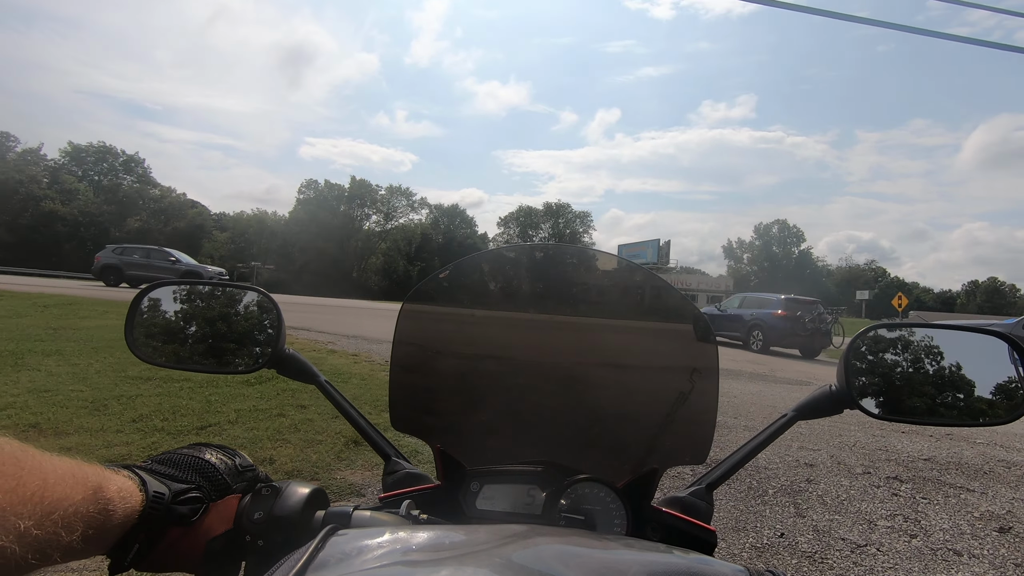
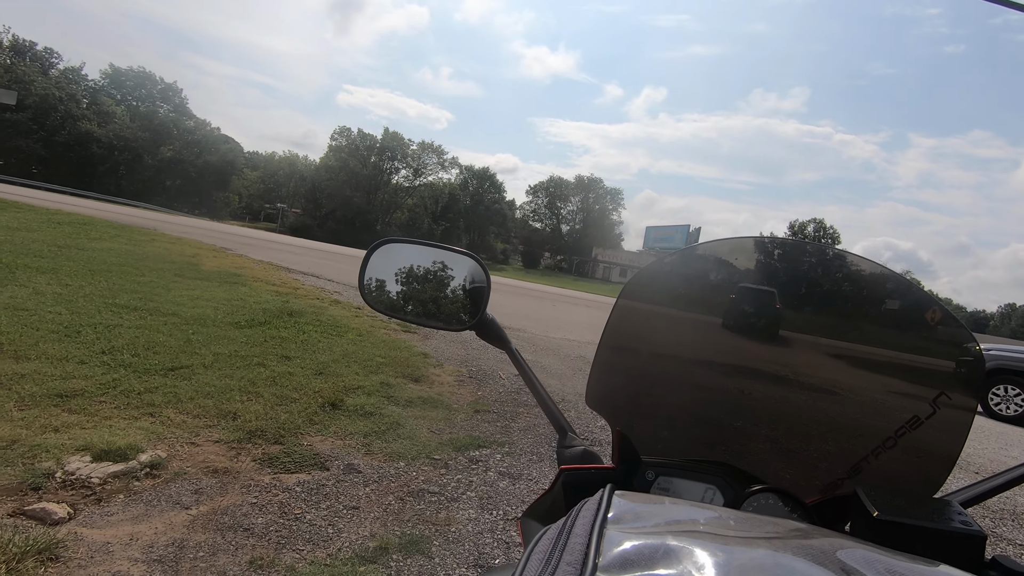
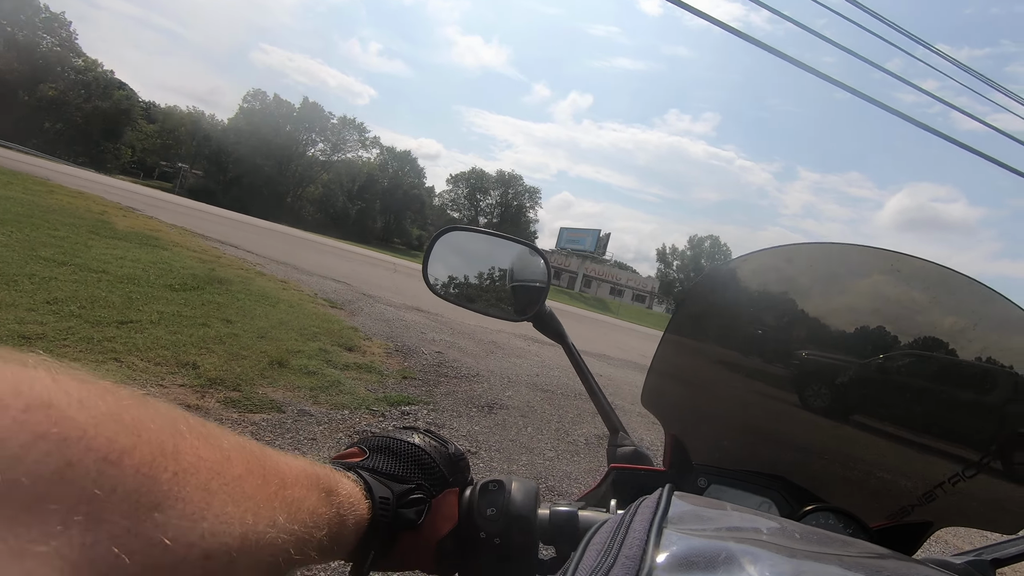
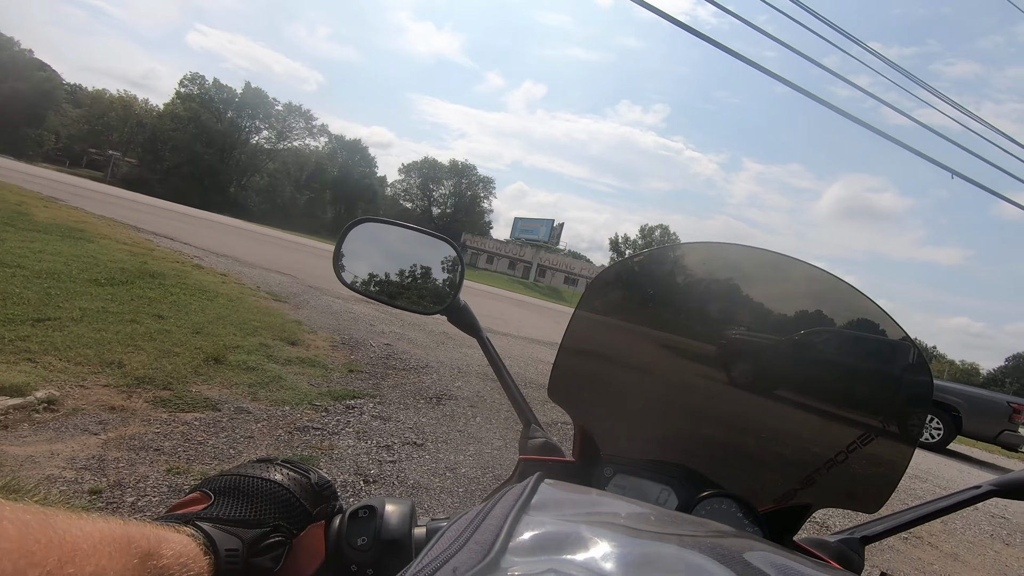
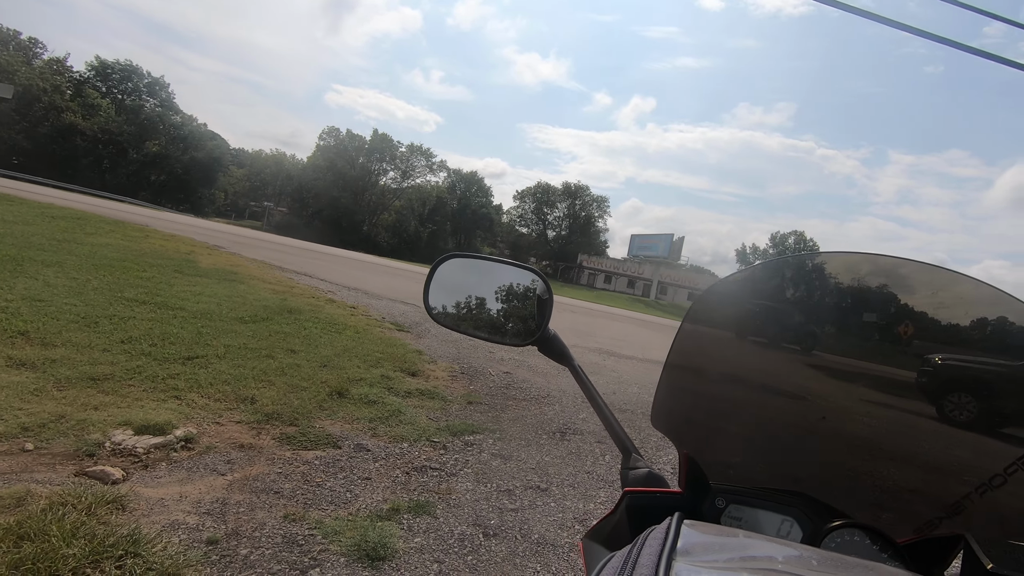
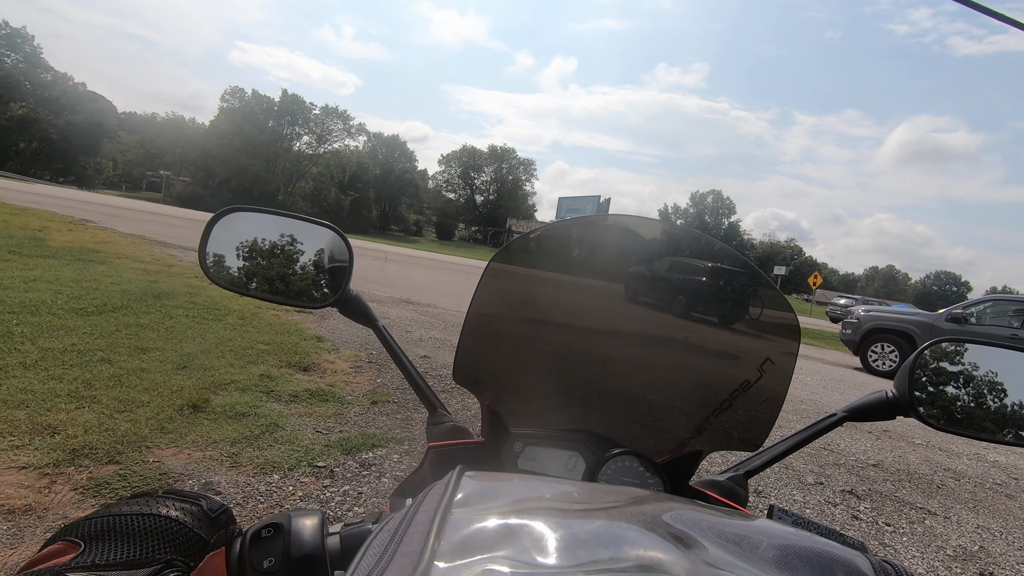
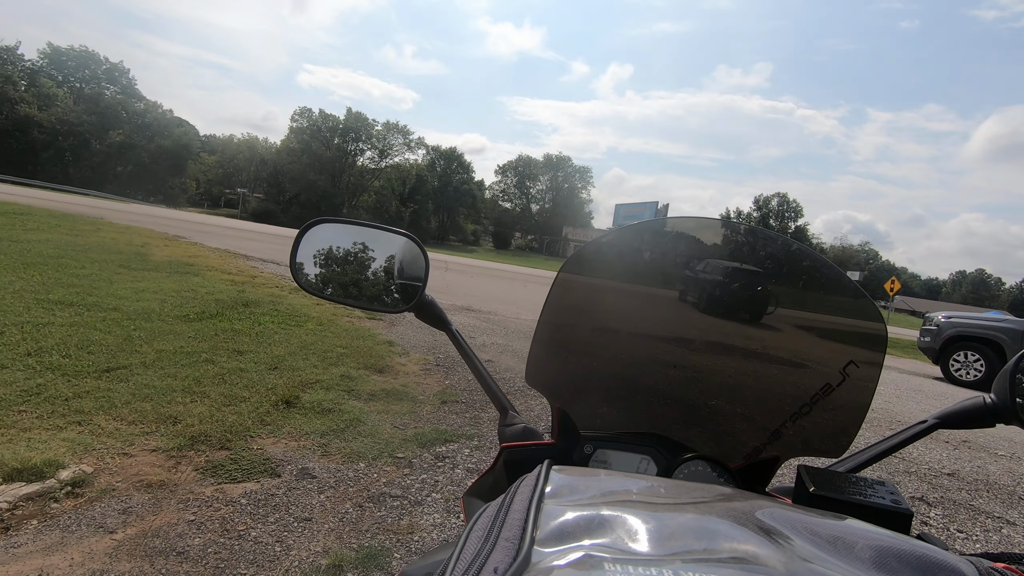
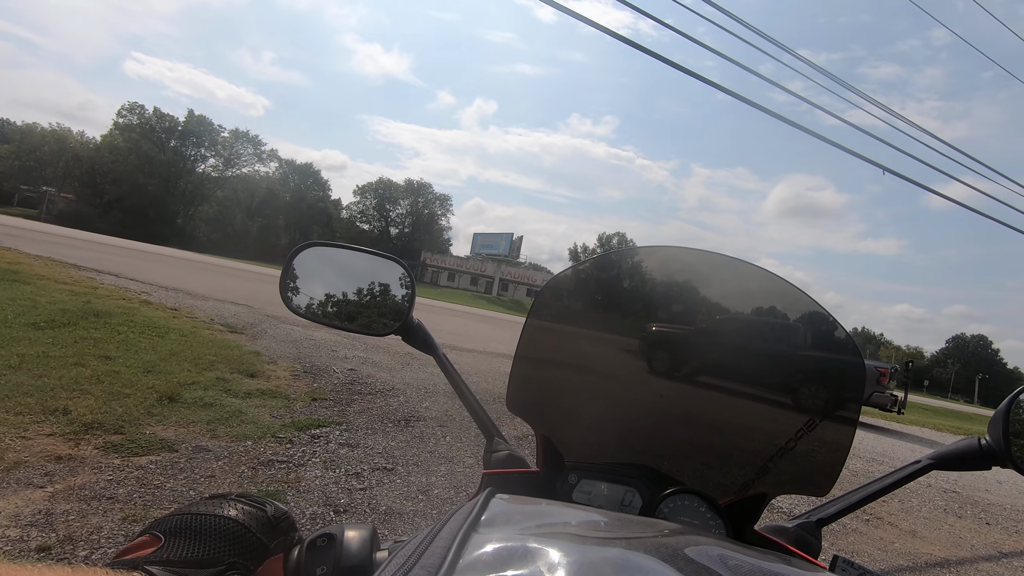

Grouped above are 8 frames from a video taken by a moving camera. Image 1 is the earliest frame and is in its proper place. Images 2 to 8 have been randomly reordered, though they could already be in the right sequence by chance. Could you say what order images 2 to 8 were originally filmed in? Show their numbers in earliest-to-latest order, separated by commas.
6, 7, 2, 5, 3, 4, 8
